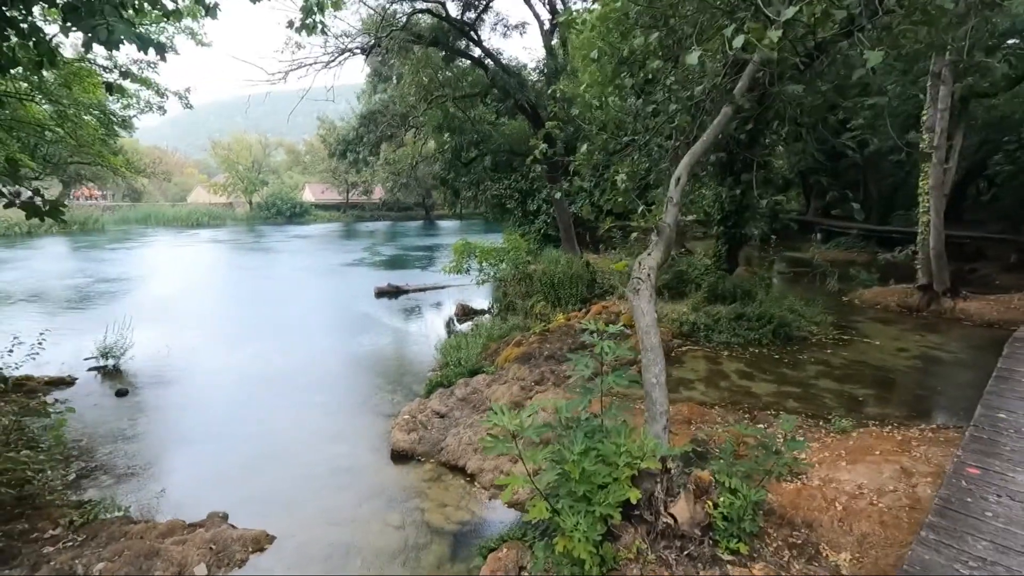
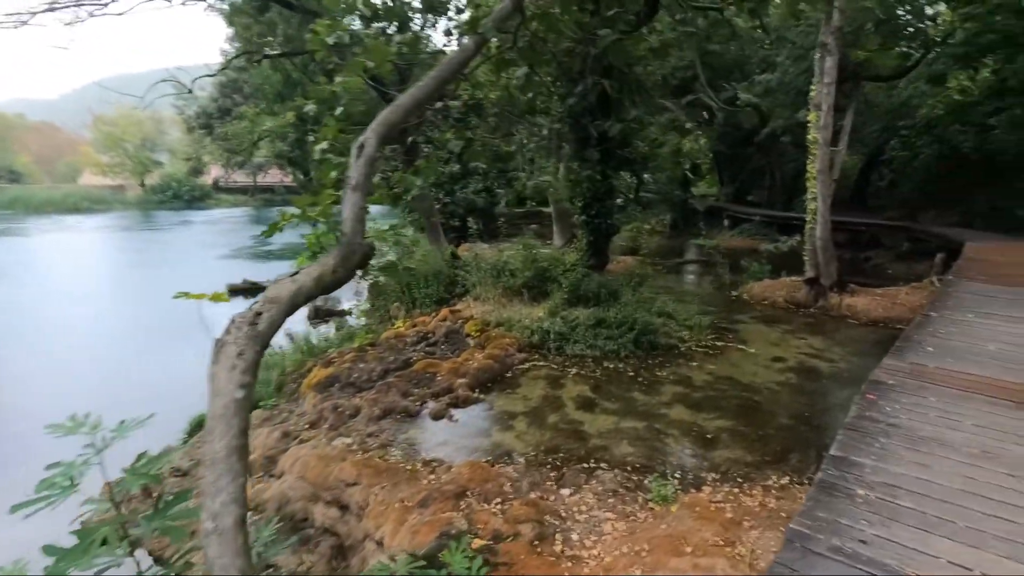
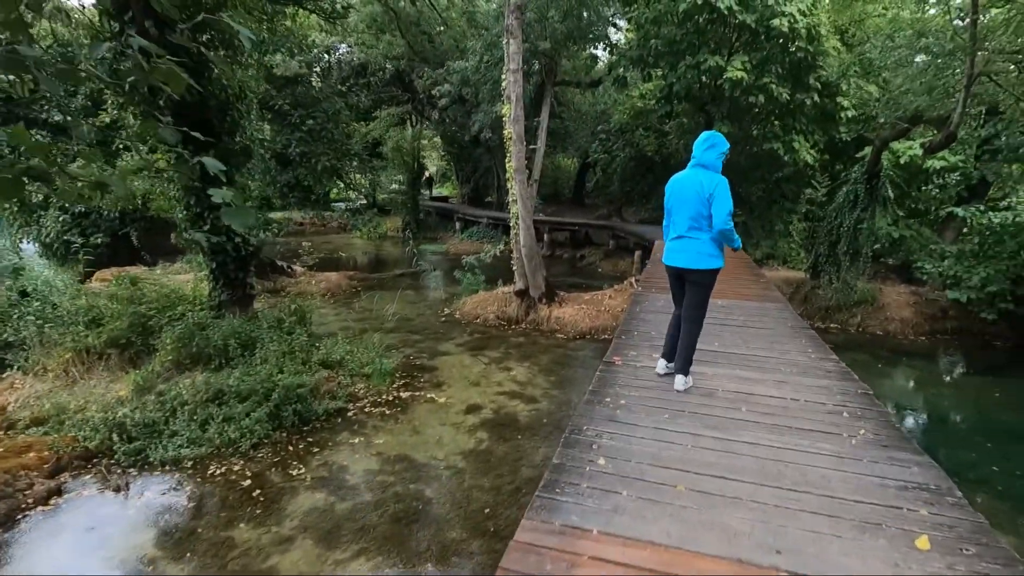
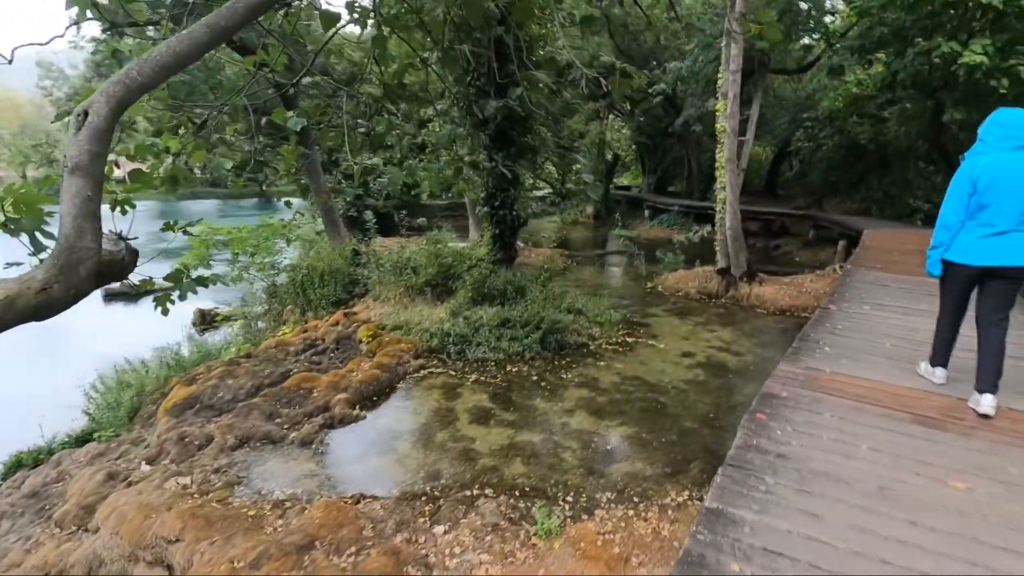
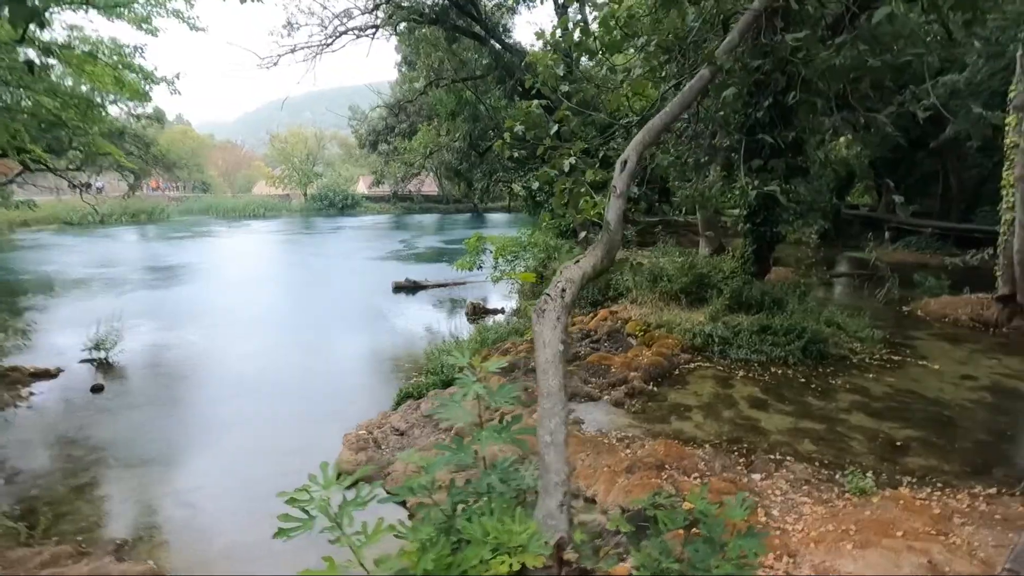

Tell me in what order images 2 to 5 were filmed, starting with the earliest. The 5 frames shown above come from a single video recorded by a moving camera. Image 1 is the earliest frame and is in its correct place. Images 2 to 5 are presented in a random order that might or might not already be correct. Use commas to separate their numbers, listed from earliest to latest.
5, 2, 4, 3
